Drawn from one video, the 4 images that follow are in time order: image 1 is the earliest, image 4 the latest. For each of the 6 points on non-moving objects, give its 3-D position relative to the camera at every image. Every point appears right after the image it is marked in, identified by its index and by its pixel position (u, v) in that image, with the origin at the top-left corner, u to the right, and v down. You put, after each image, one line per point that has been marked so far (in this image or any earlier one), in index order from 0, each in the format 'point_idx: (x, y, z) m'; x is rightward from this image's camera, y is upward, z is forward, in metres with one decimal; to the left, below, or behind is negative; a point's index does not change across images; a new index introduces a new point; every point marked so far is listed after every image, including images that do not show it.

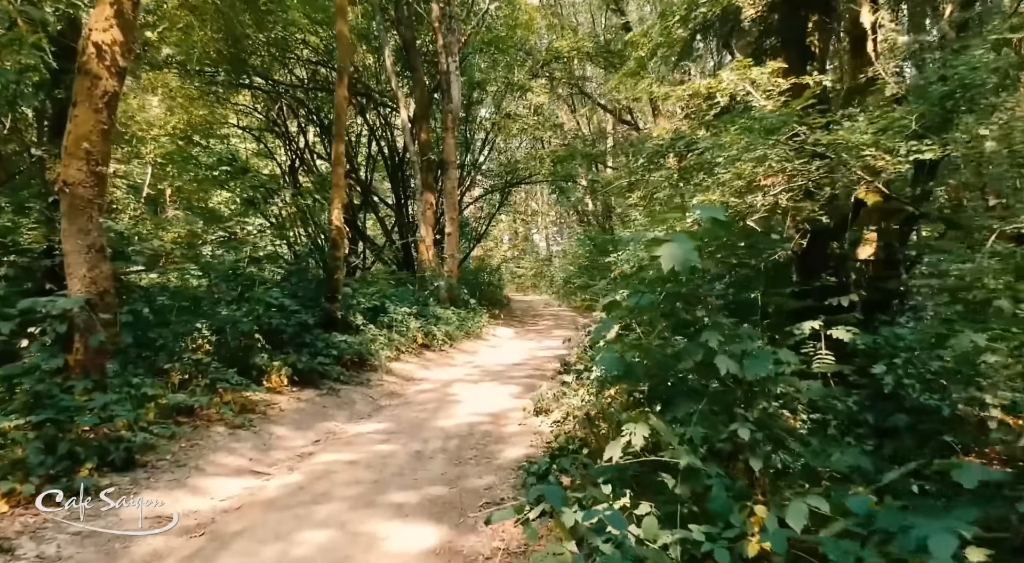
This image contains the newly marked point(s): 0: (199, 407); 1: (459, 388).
0: (-3.3, -1.3, +6.8) m
1: (-0.8, -1.6, +9.3) m
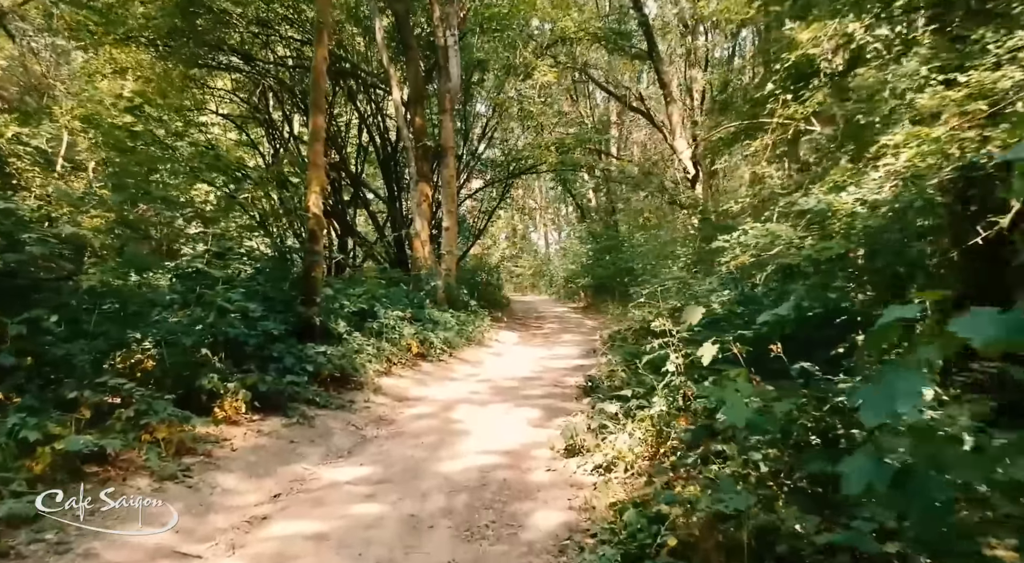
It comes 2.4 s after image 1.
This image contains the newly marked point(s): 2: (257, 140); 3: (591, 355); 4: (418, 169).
0: (-3.1, -1.3, +5.0) m
1: (-0.6, -1.6, +7.5) m
2: (-7.9, +4.4, +19.5) m
3: (+1.5, -1.4, +11.7) m
4: (-2.5, +3.0, +16.8) m
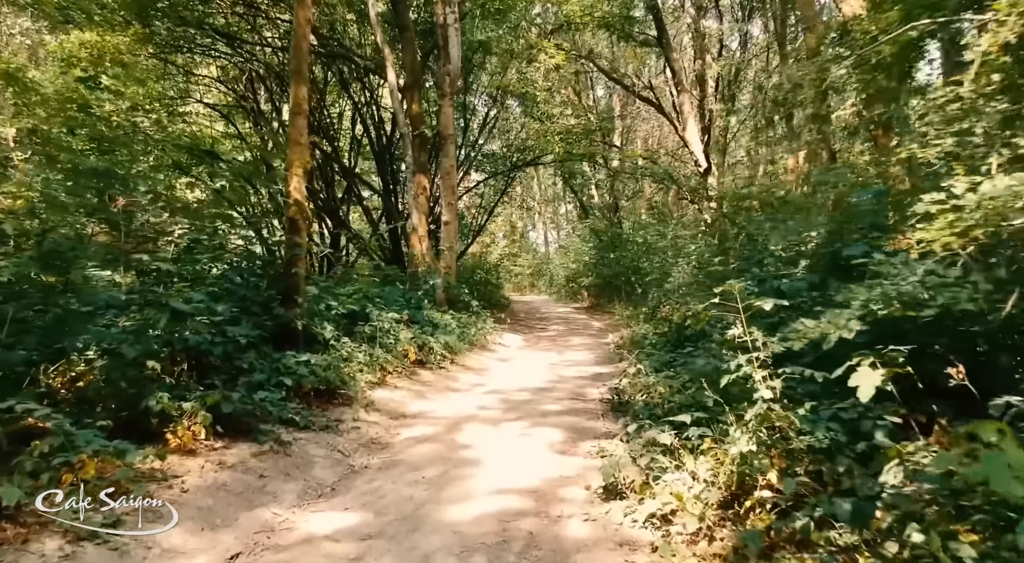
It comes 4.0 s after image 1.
0: (-2.9, -1.3, +3.8) m
1: (-0.4, -1.5, +6.3) m
2: (-7.8, +4.4, +18.3) m
3: (+1.6, -1.4, +10.5) m
4: (-2.4, +3.0, +15.6) m
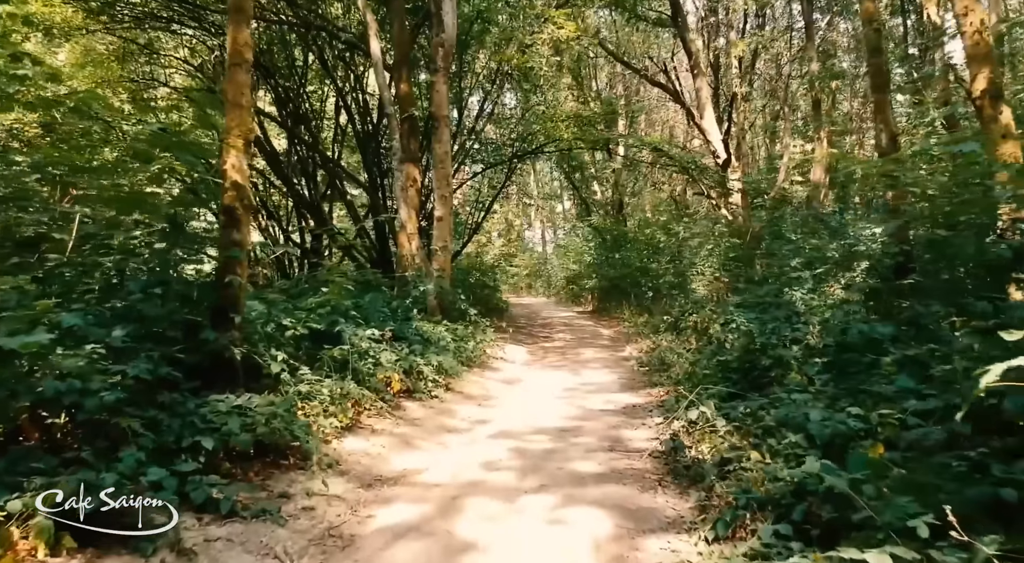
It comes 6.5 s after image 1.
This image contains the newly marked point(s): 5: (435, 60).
0: (-2.7, -1.4, +1.7) m
1: (-0.3, -1.6, +4.3) m
2: (-7.7, +4.3, +16.2) m
3: (+1.7, -1.5, +8.5) m
4: (-2.3, +2.9, +13.5) m
5: (-1.6, +4.6, +13.1) m
